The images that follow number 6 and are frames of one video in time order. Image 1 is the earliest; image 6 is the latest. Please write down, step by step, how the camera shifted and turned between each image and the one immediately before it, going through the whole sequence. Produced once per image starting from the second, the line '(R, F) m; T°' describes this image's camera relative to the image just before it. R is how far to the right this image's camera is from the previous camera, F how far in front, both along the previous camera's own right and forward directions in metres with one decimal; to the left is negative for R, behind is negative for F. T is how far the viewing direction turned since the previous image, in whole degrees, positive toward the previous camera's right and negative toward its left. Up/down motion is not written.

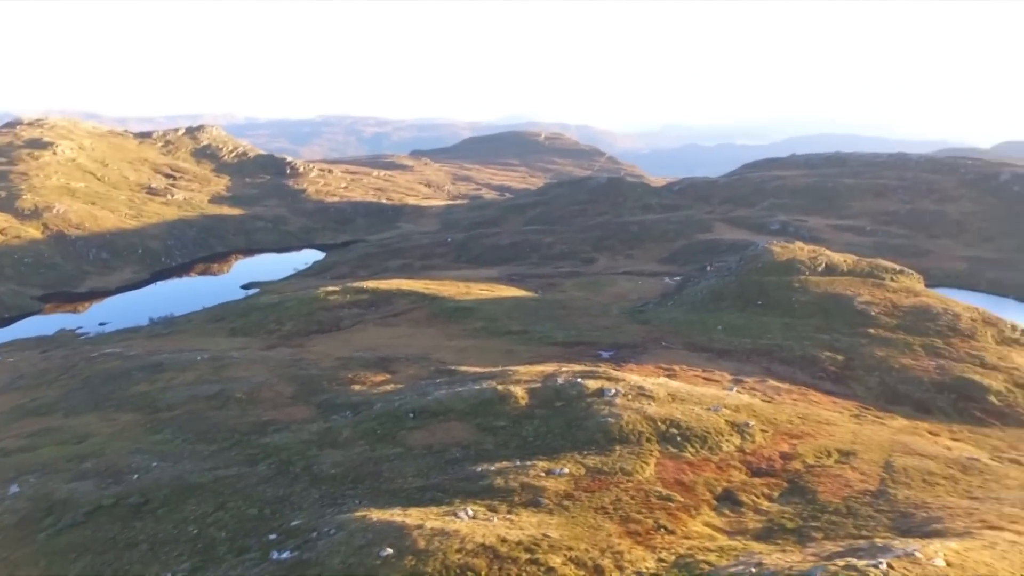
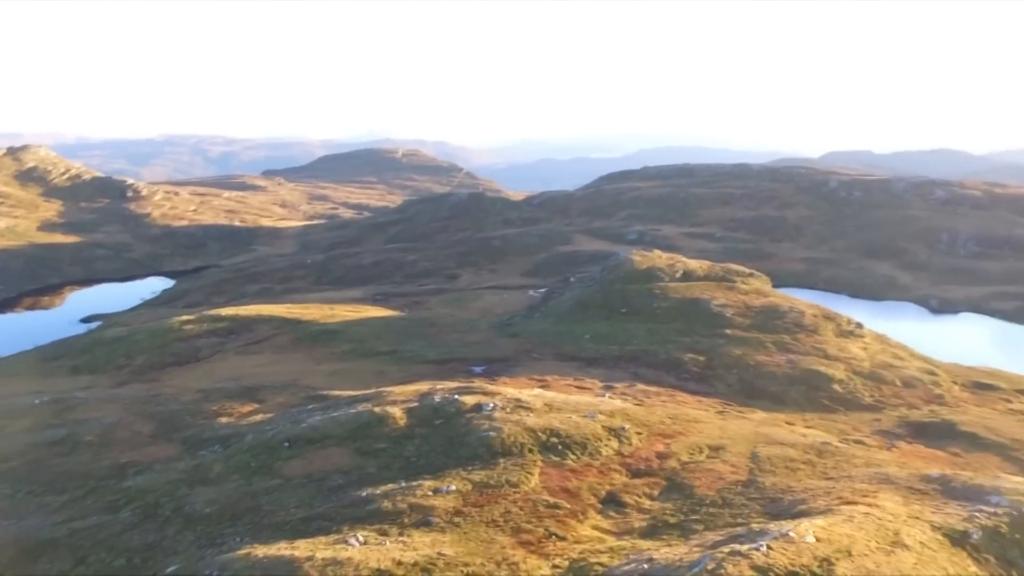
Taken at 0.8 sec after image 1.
(-0.6, -0.1) m; +10°
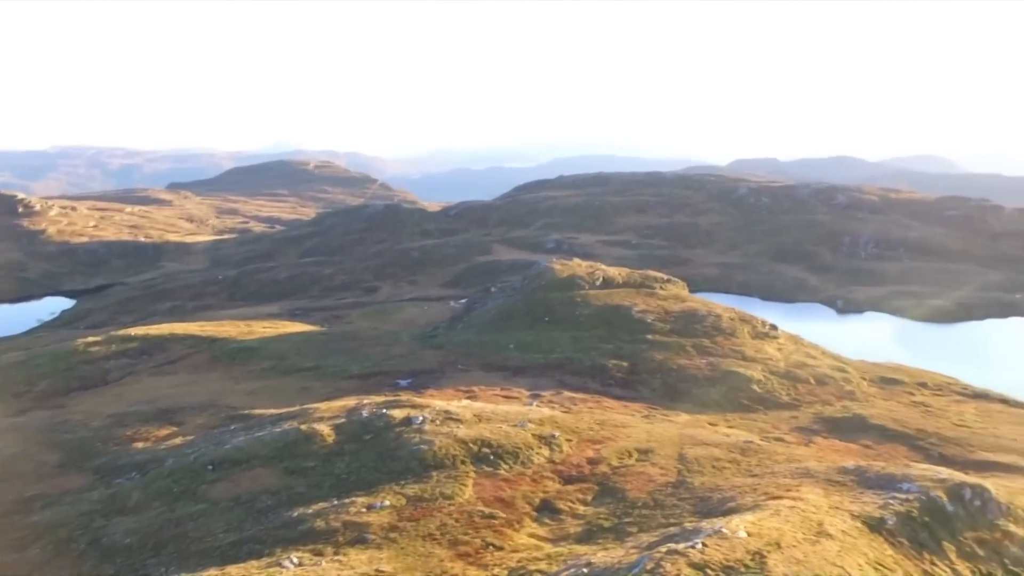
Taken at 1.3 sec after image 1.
(-0.4, -0.1) m; +6°
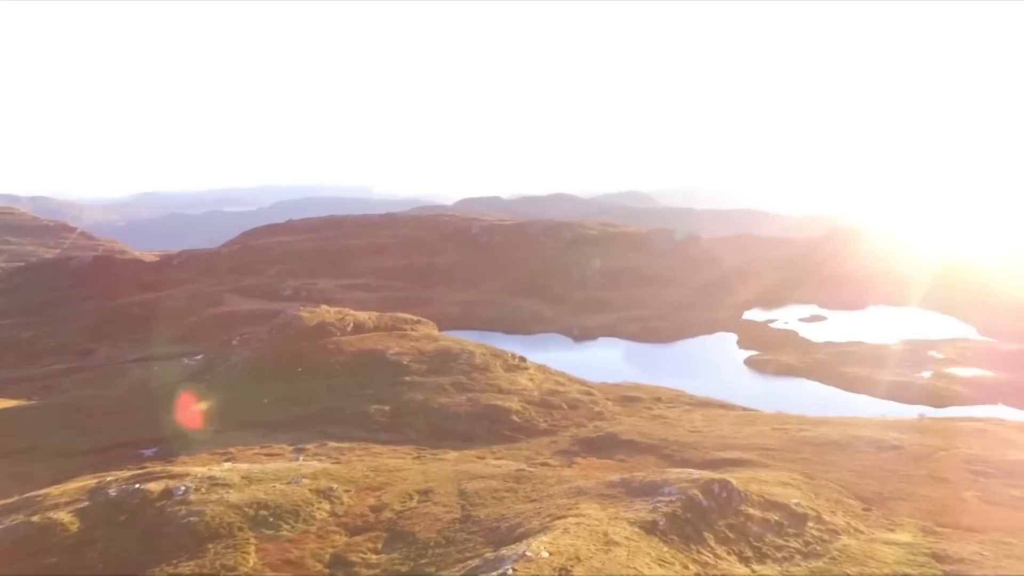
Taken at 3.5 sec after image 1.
(-1.8, -0.5) m; +19°
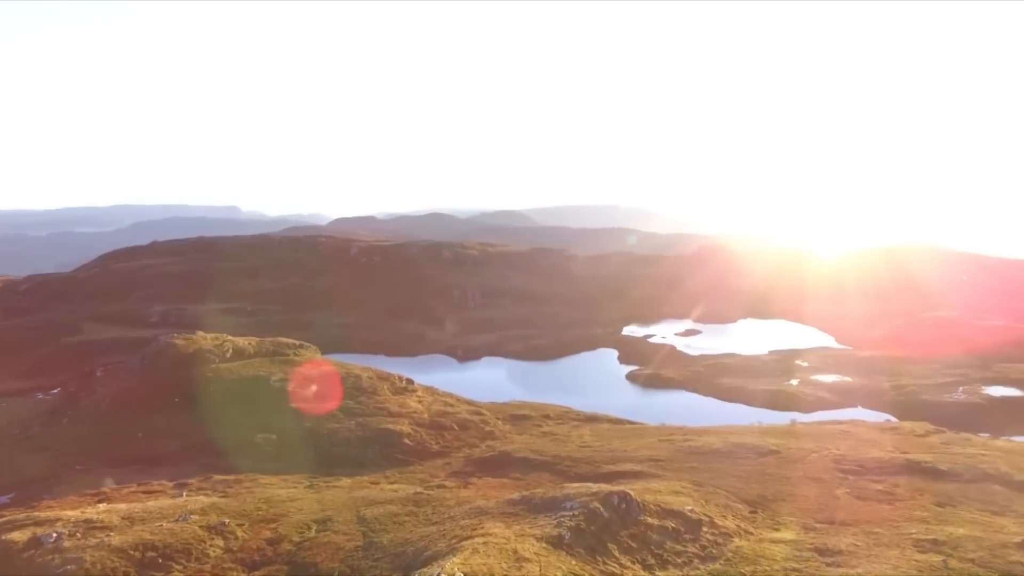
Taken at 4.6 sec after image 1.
(-1.0, -0.5) m; +9°
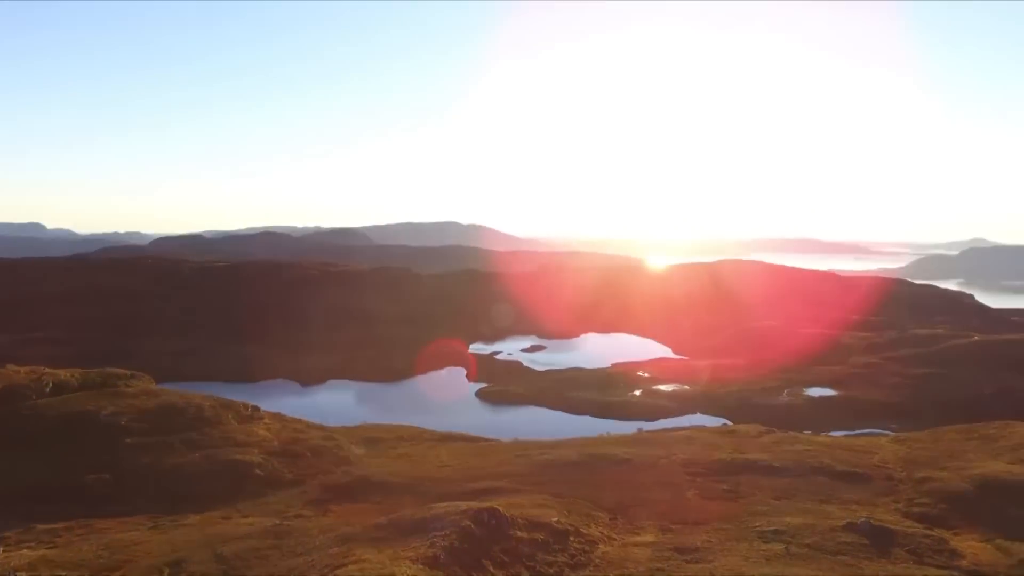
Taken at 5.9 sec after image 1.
(-1.0, -0.5) m; +11°
